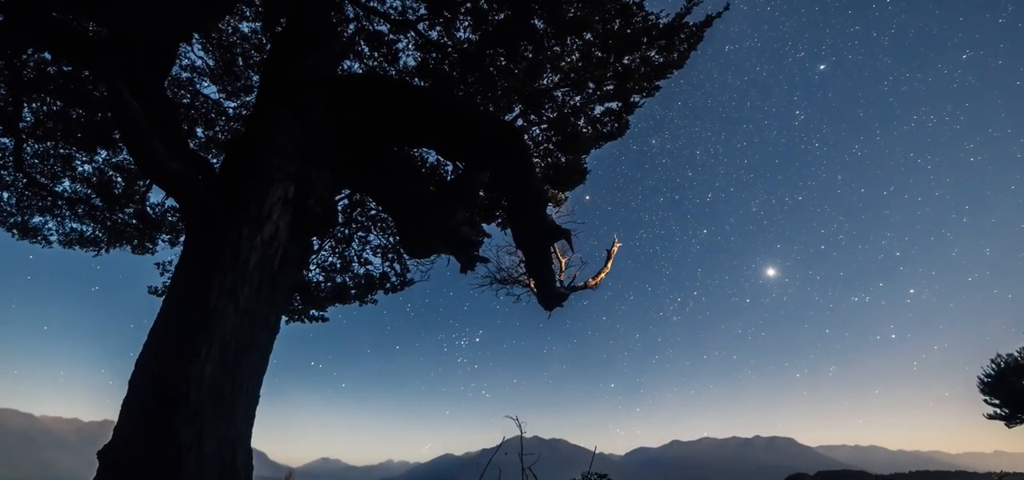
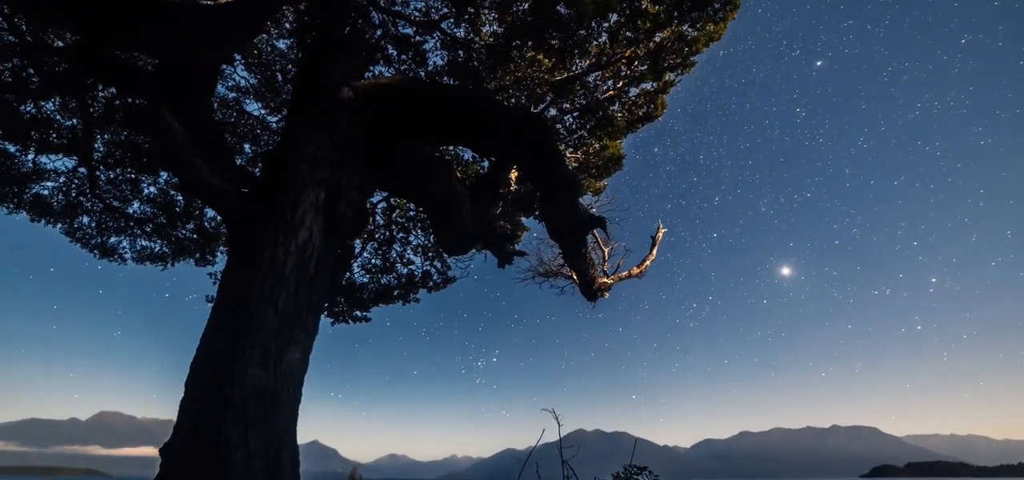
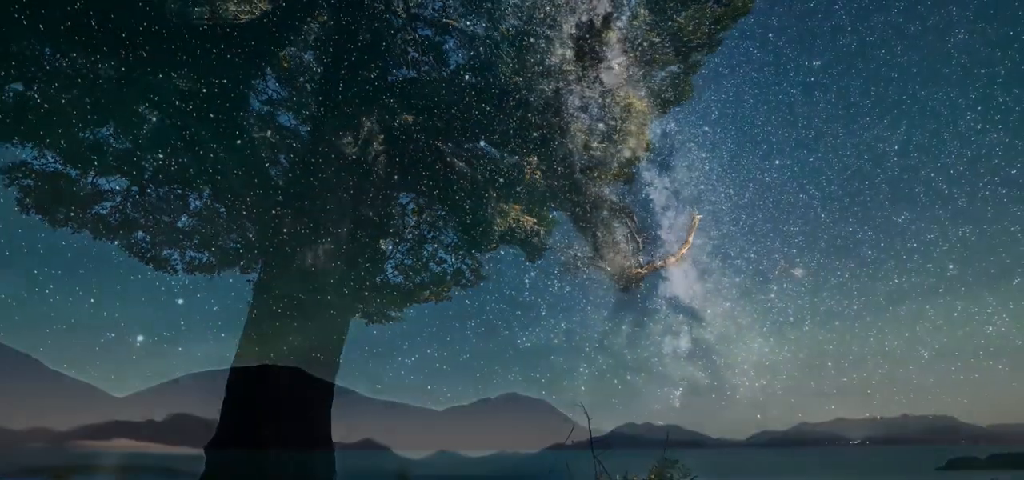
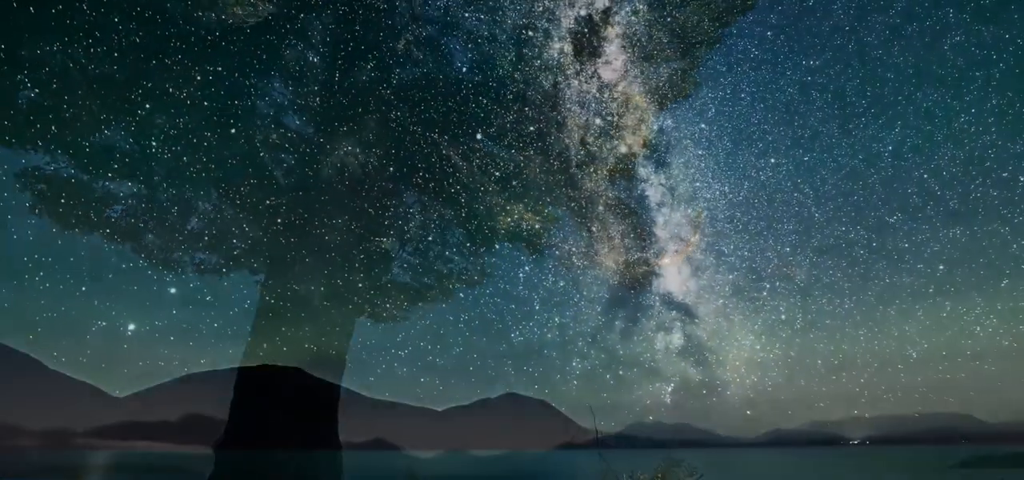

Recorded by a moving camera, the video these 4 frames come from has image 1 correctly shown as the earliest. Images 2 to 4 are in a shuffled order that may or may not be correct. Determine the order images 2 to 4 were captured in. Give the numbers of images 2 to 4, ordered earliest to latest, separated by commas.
2, 3, 4
